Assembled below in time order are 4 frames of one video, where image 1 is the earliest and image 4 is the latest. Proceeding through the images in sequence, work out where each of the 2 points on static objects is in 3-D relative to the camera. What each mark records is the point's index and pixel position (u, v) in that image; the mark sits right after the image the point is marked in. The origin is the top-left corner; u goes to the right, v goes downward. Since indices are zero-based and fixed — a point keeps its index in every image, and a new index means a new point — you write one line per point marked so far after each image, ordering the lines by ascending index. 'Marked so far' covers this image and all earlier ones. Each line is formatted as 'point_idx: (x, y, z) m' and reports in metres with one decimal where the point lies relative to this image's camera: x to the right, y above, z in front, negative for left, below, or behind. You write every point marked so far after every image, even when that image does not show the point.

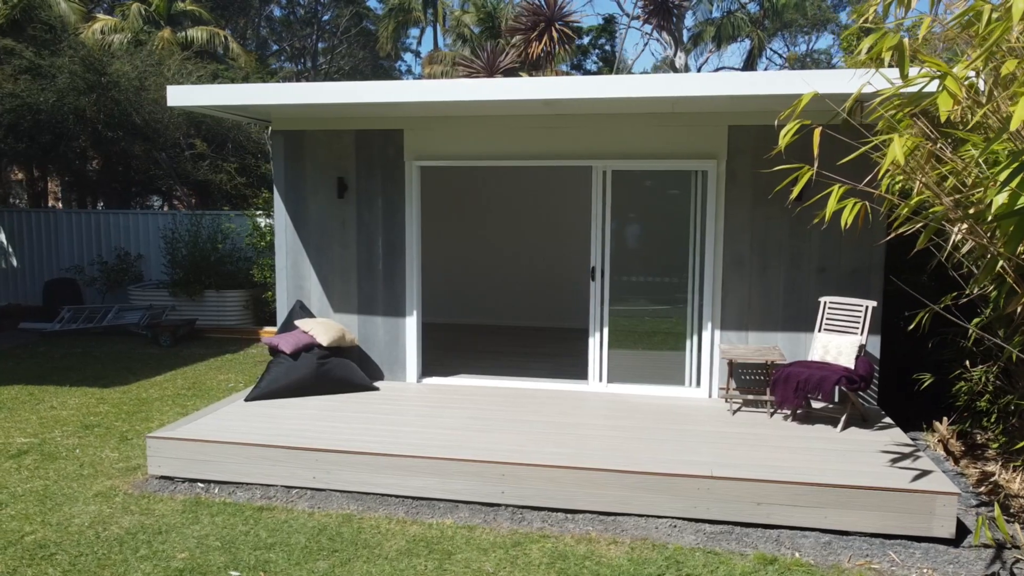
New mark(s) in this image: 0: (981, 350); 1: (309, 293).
0: (+3.0, -0.4, +4.9) m
1: (-1.6, 0.0, +5.9) m
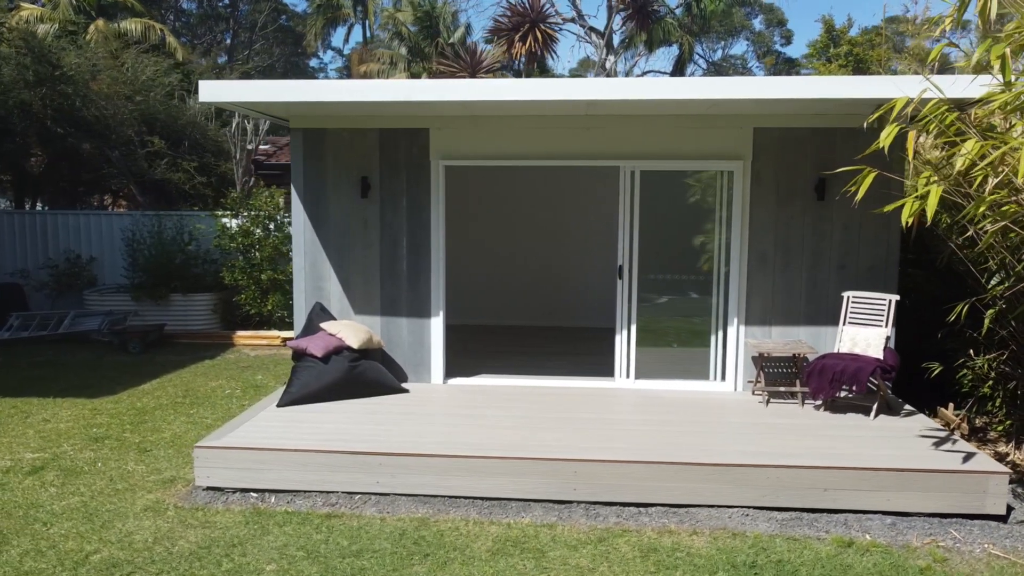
0: (+3.3, -0.4, +5.2) m
1: (-1.4, 0.0, +5.8) m
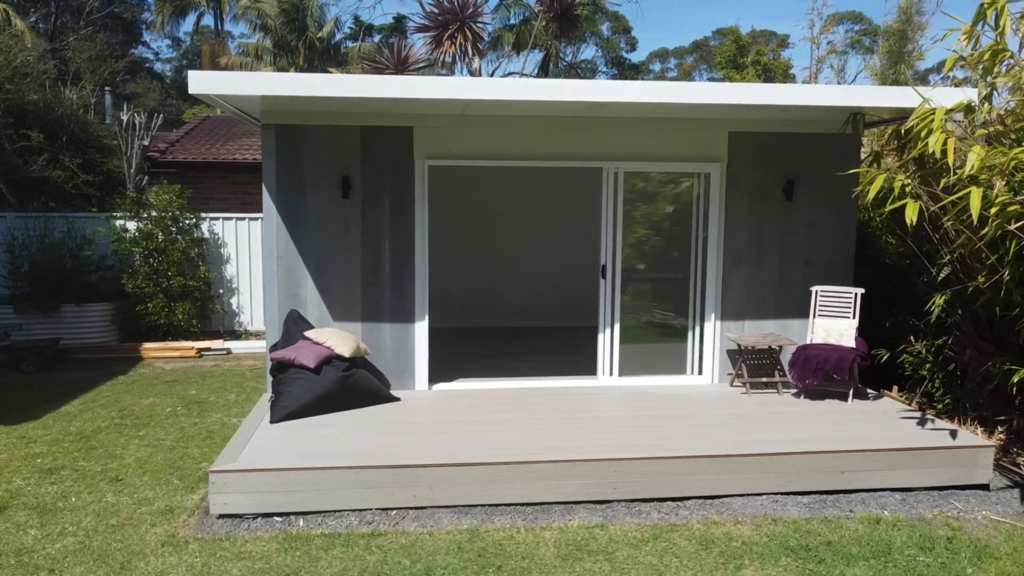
0: (+3.2, -0.3, +5.8) m
1: (-1.5, -0.1, +5.4) m
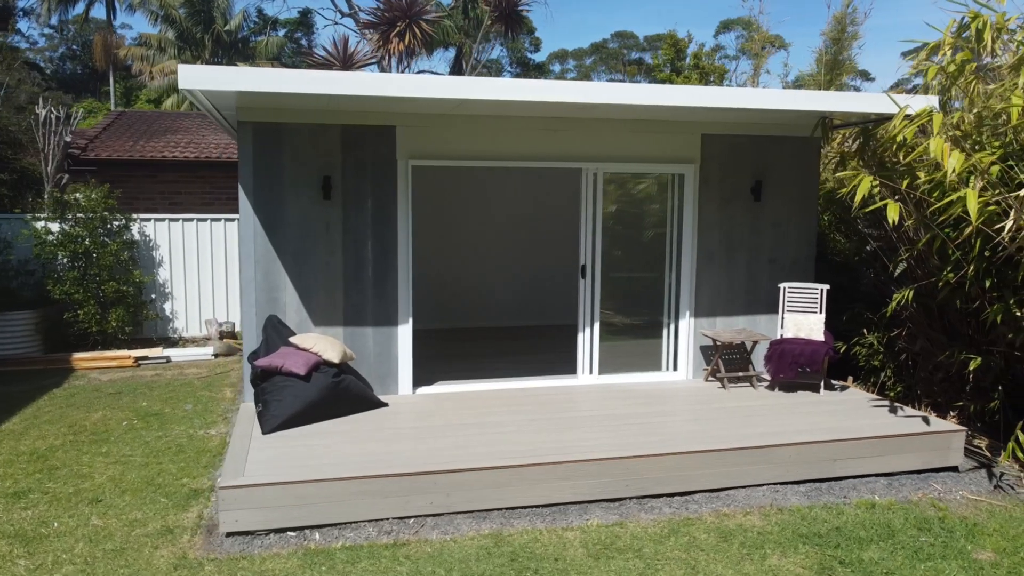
0: (+3.1, -0.3, +6.2) m
1: (-1.6, -0.1, +5.2) m
